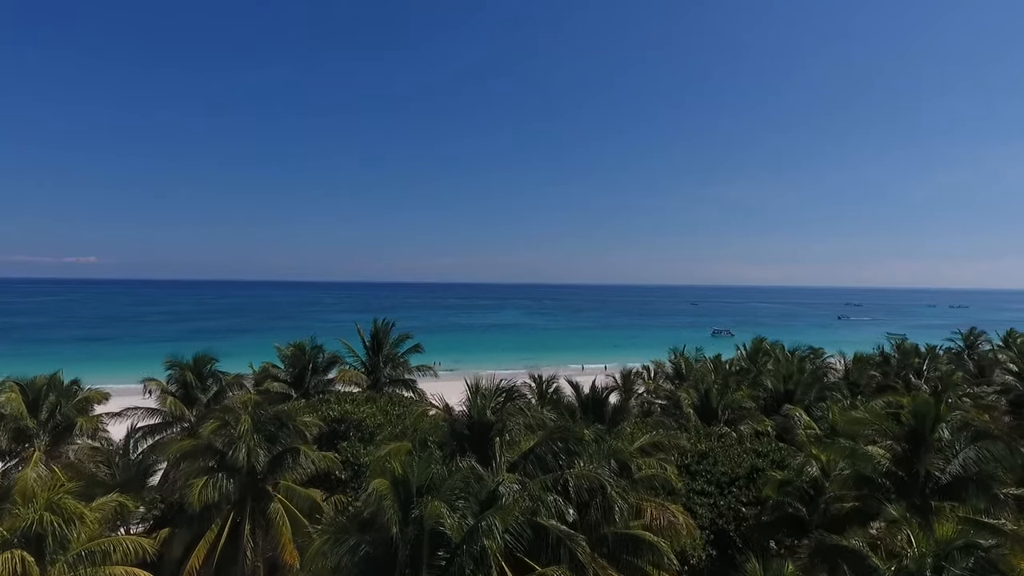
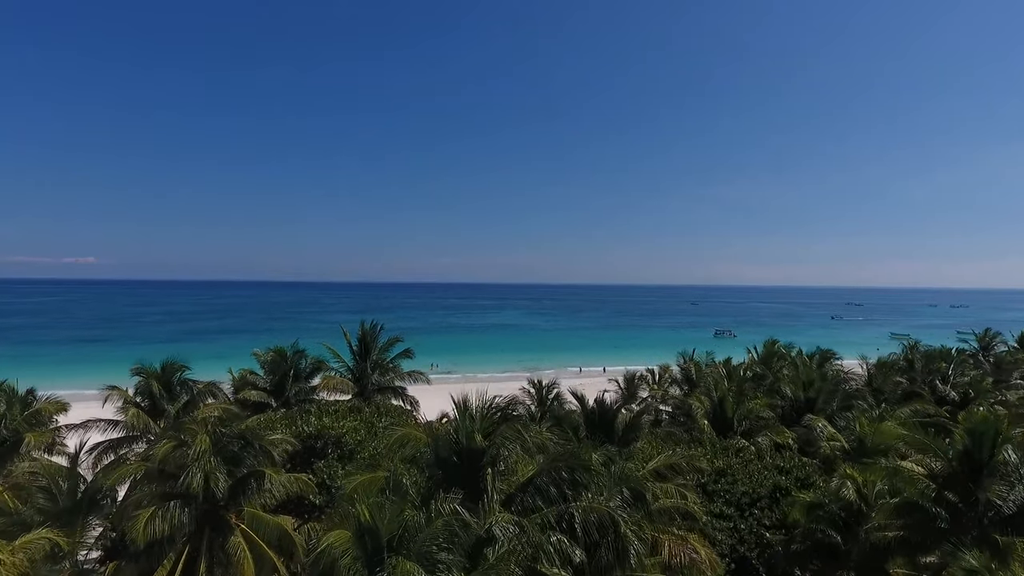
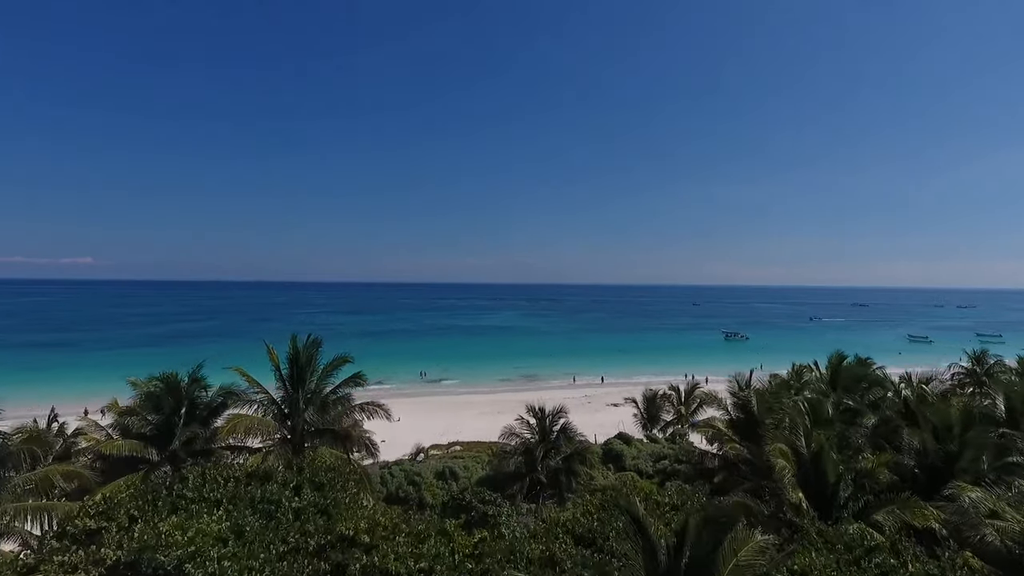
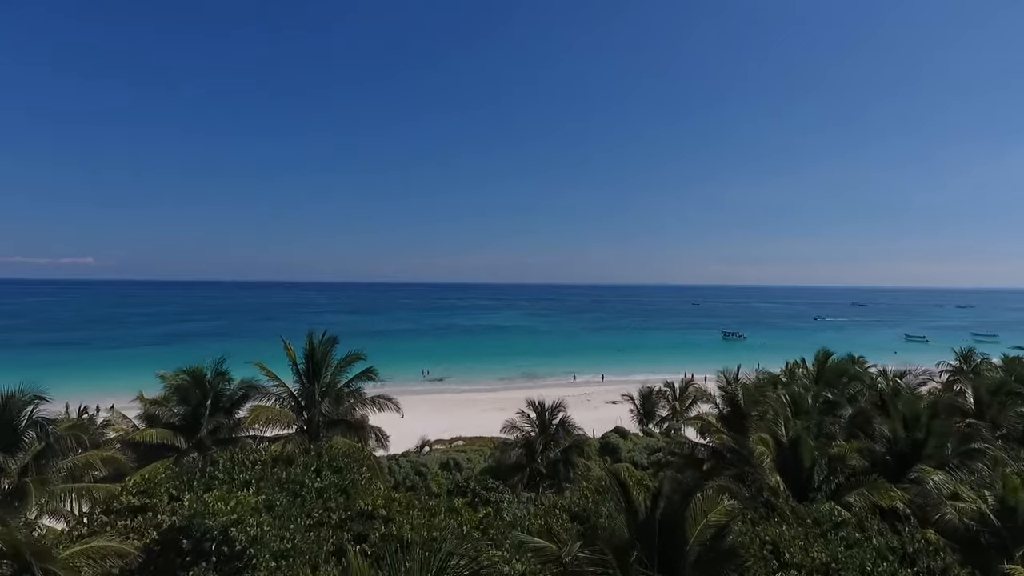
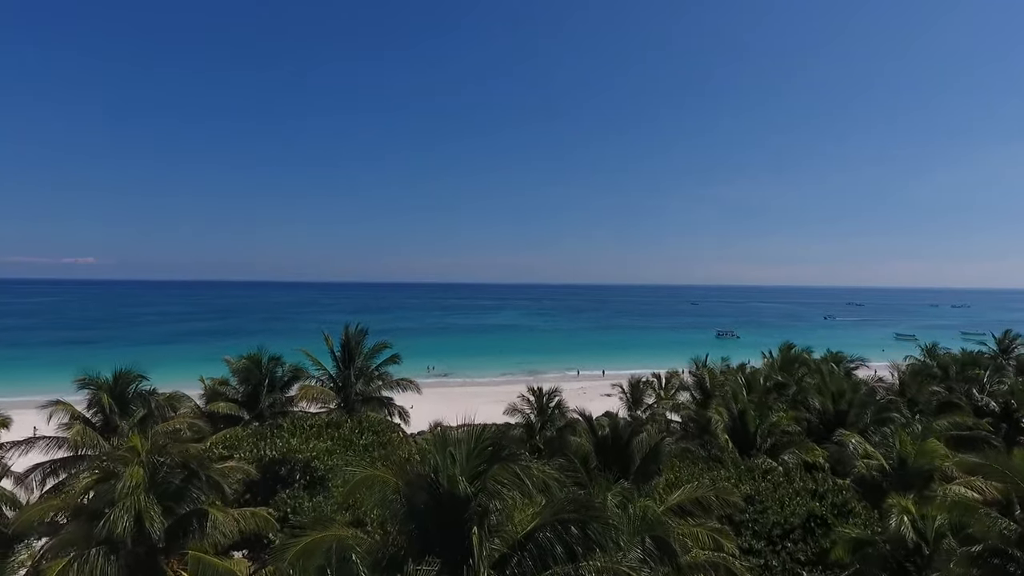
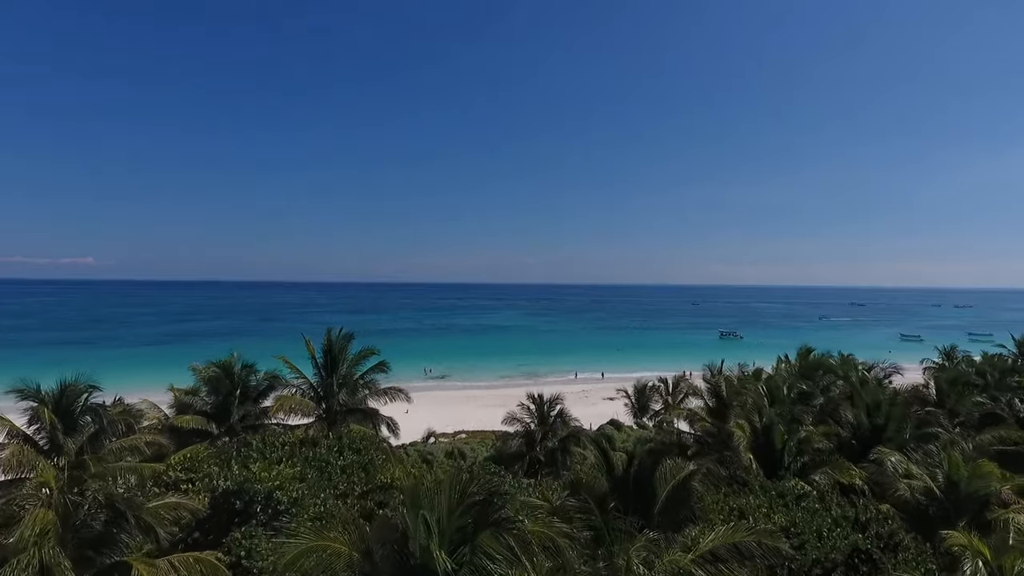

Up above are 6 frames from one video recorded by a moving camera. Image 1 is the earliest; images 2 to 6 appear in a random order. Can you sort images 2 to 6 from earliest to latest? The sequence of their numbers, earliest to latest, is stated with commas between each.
2, 5, 6, 4, 3
